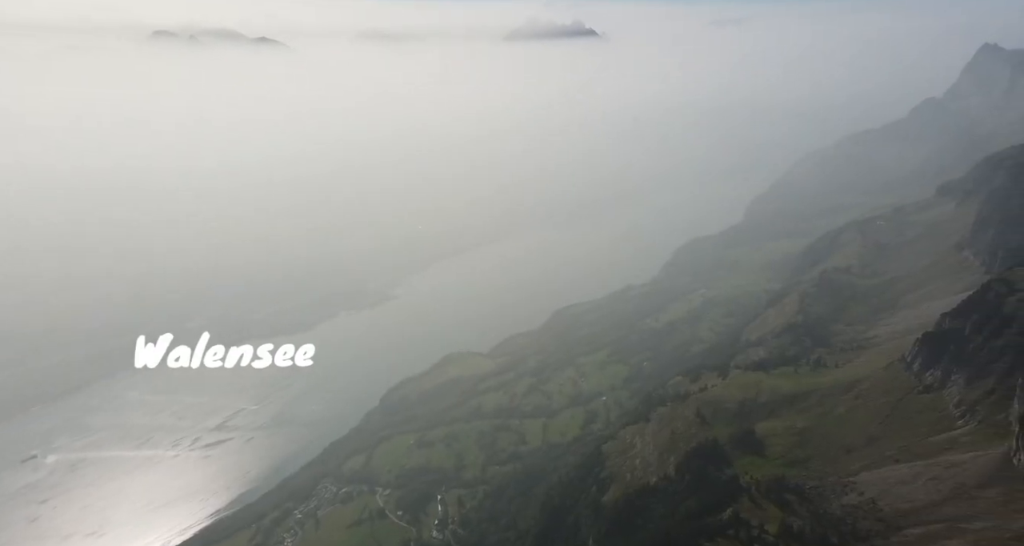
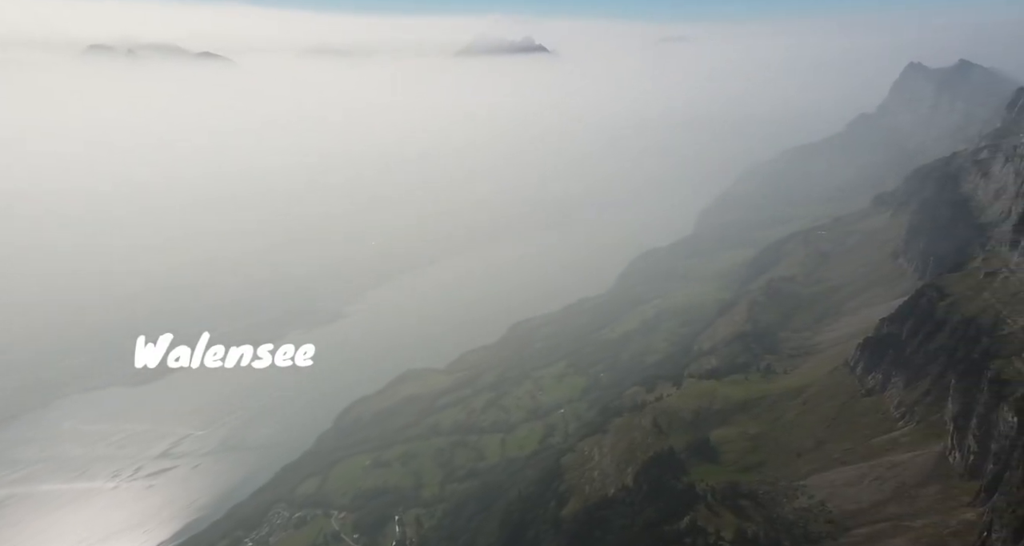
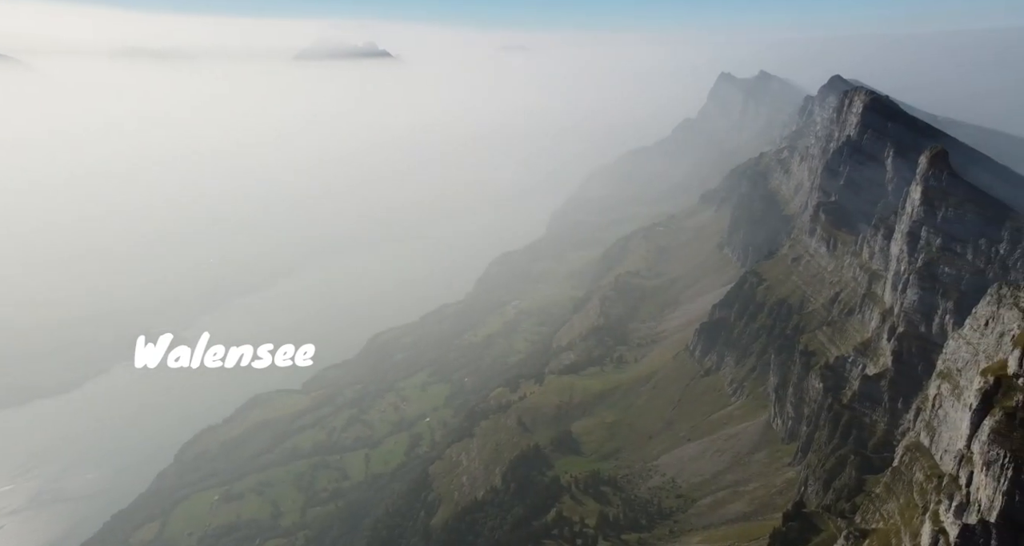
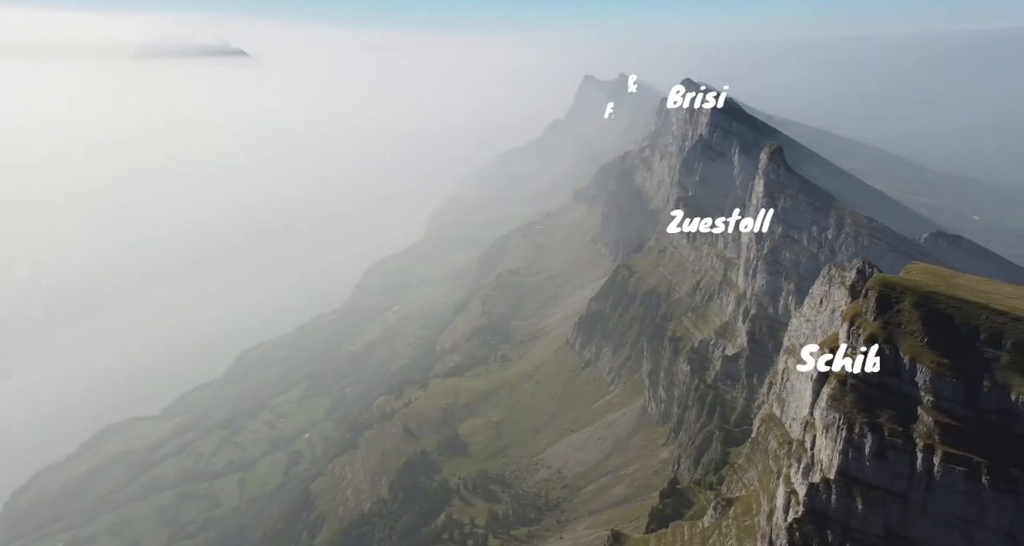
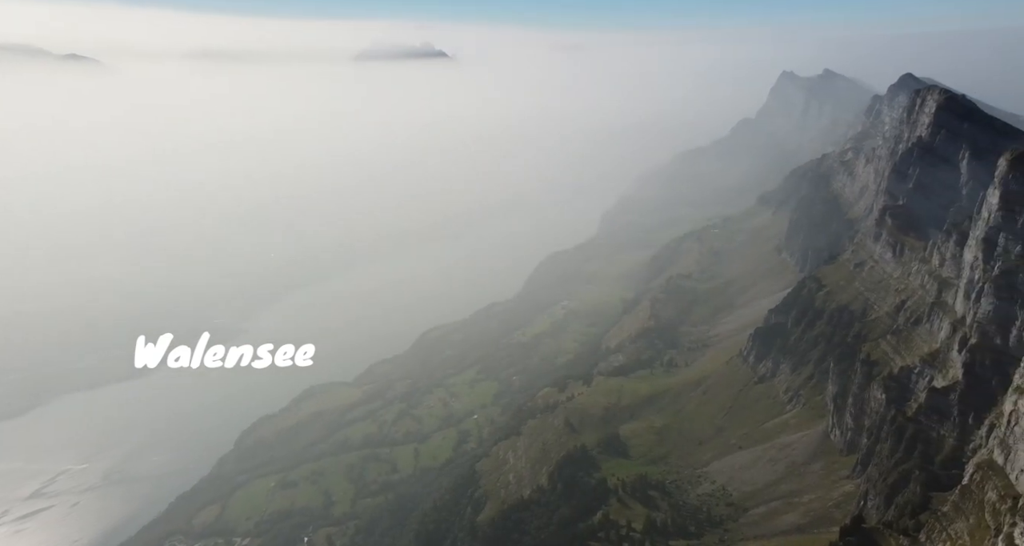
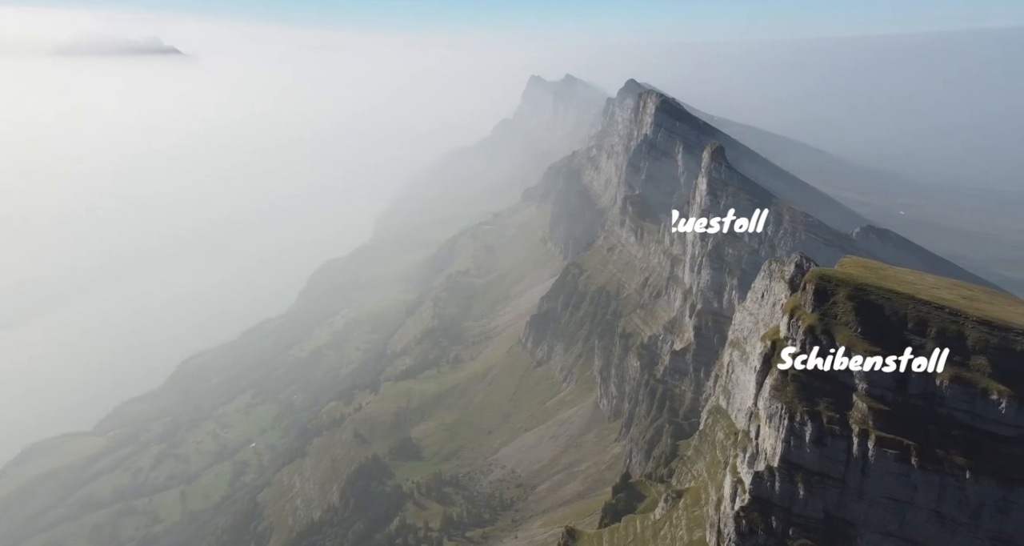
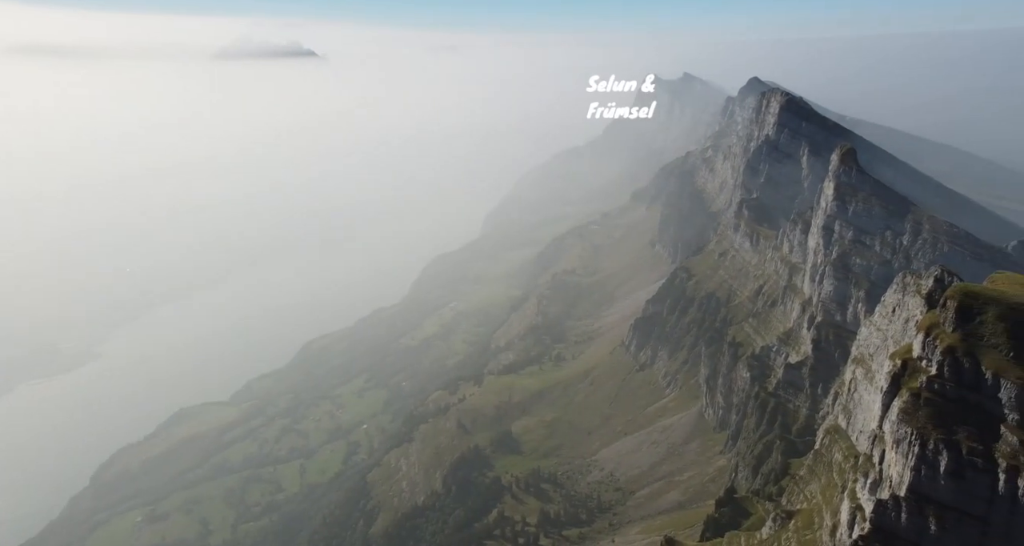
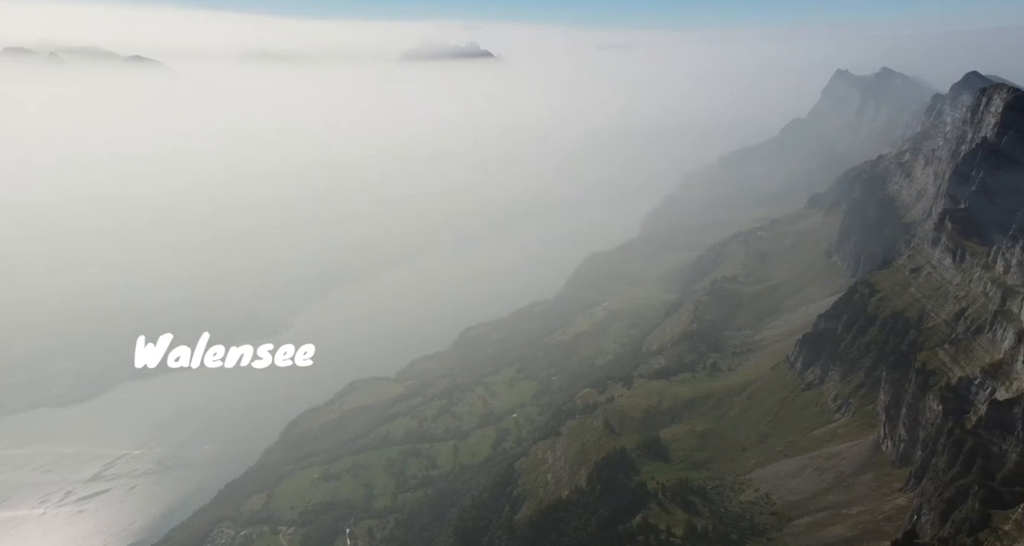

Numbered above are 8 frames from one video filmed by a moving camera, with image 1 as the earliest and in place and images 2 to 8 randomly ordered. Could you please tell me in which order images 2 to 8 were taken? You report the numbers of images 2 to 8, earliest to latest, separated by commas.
2, 8, 5, 3, 7, 4, 6
